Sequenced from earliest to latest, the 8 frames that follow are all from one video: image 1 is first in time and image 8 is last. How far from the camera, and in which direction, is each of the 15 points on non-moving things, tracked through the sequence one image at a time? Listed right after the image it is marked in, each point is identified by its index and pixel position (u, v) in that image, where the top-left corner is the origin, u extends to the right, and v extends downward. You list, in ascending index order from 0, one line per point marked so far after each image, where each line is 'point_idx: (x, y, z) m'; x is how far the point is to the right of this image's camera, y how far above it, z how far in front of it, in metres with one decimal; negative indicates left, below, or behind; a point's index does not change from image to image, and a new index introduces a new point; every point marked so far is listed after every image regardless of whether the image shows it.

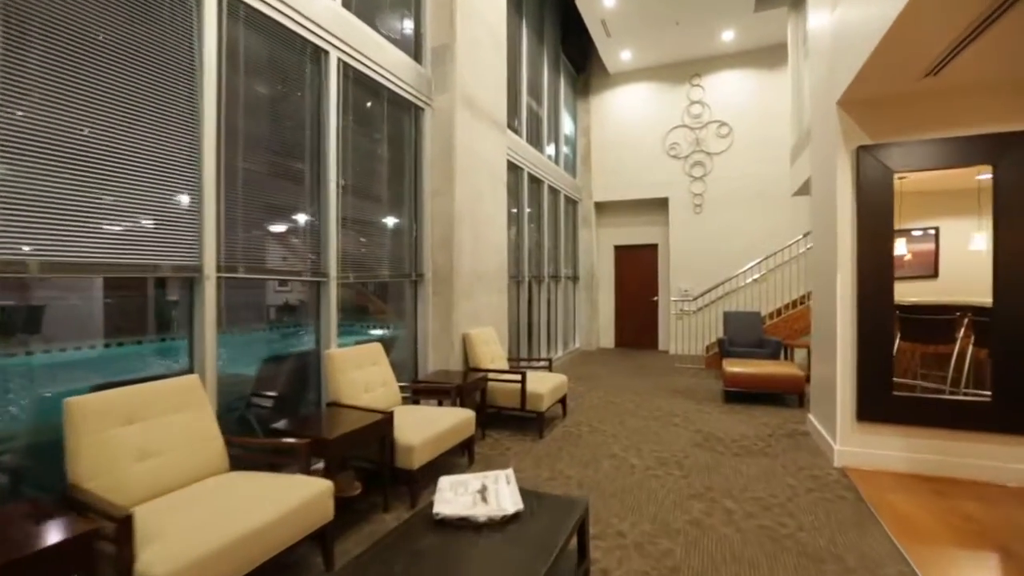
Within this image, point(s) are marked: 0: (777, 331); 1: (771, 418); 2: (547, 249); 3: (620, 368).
0: (+3.9, -0.7, +7.4) m
1: (+2.5, -1.3, +4.8) m
2: (+0.6, +0.6, +8.4) m
3: (+1.7, -1.3, +7.8) m
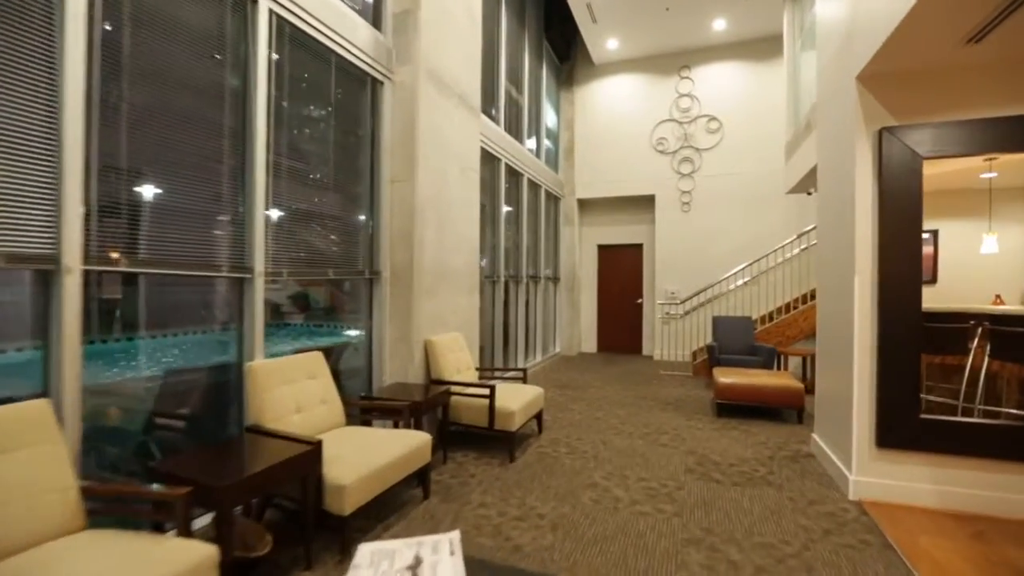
0: (+3.6, -0.7, +7.0) m
1: (+2.2, -1.3, +4.3) m
2: (+0.2, +0.6, +7.8) m
3: (+1.3, -1.3, +7.3) m
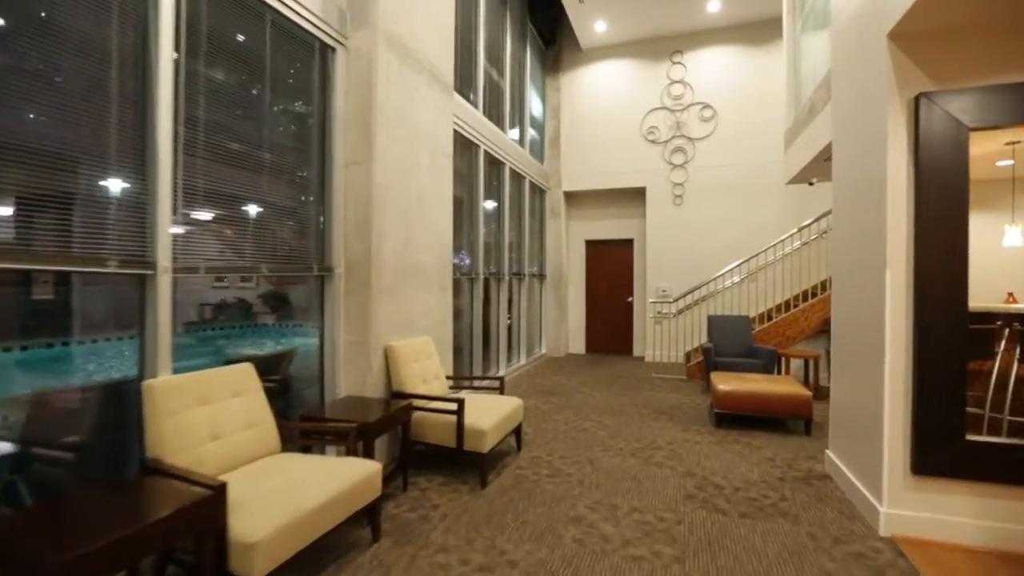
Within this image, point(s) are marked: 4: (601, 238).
0: (+3.3, -0.7, +6.5) m
1: (+2.0, -1.3, +3.8) m
2: (-0.1, +0.7, +7.3) m
3: (+1.1, -1.2, +6.8) m
4: (+1.6, +0.9, +9.1) m
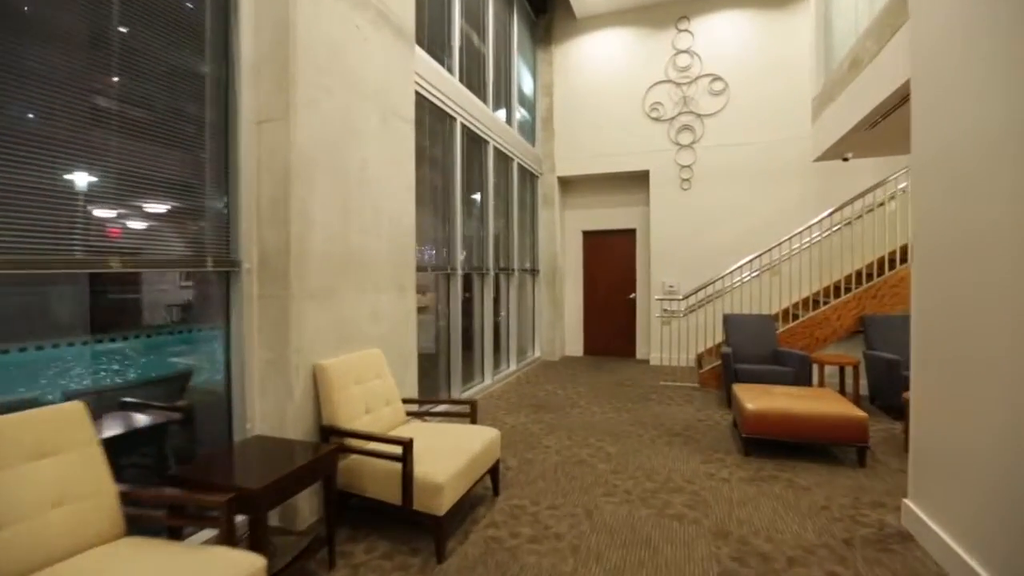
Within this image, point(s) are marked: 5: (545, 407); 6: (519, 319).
0: (+3.2, -0.6, +5.7) m
1: (+1.9, -1.2, +2.9) m
2: (-0.2, +0.7, +6.4) m
3: (+0.9, -1.2, +5.9) m
4: (+1.4, +1.0, +8.2) m
5: (+0.3, -1.2, +5.1) m
6: (+0.1, -0.5, +7.4) m
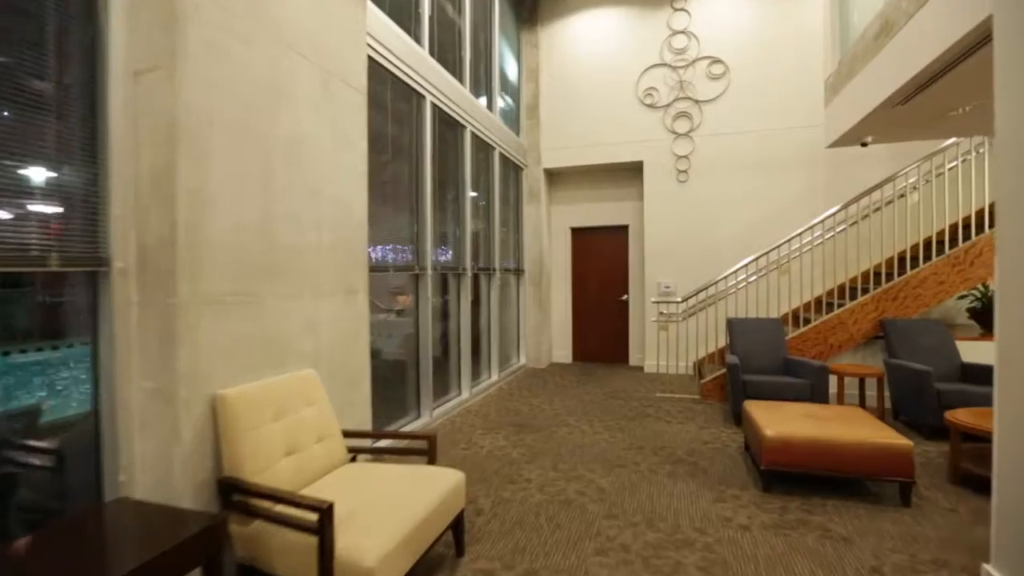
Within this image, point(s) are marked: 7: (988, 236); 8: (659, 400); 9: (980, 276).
0: (+3.0, -0.6, +5.1) m
1: (+1.7, -1.2, +2.3) m
2: (-0.5, +0.7, +5.8) m
3: (+0.7, -1.2, +5.3) m
4: (+1.2, +1.0, +7.6) m
5: (+0.1, -1.2, +4.5) m
6: (-0.1, -0.5, +6.7) m
7: (+4.5, +0.5, +4.7) m
8: (+1.6, -1.2, +5.4) m
9: (+4.4, +0.1, +4.7) m
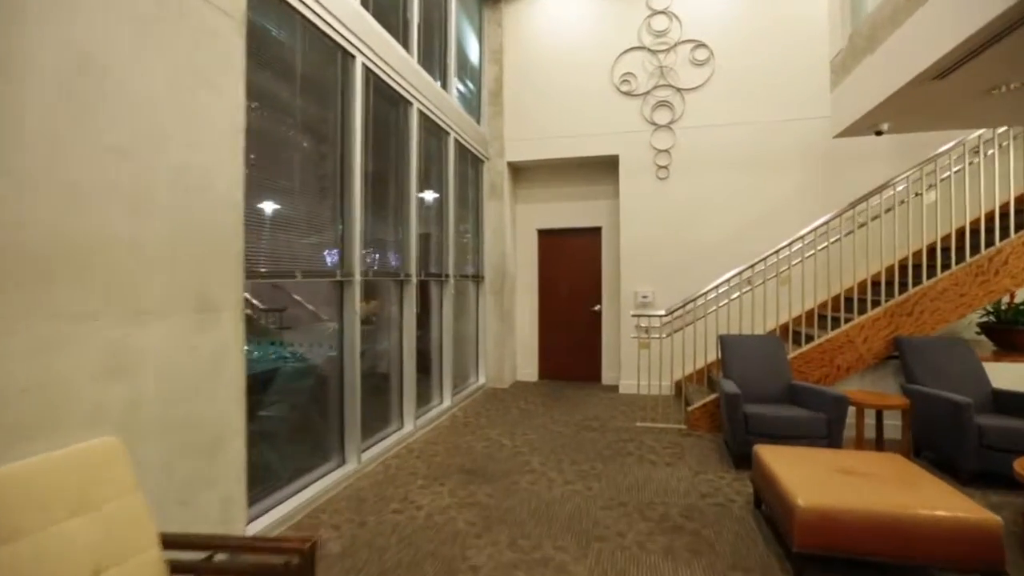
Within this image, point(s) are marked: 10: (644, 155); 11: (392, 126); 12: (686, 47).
0: (+2.6, -0.7, +4.4) m
1: (+1.5, -1.3, +1.5) m
2: (-0.9, +0.6, +4.8) m
3: (+0.3, -1.3, +4.4) m
4: (+0.6, +0.9, +6.8) m
5: (-0.2, -1.3, +3.6) m
6: (-0.6, -0.6, +5.8) m
7: (+4.1, +0.4, +4.1) m
8: (+1.2, -1.3, +4.5) m
9: (+4.1, 0.0, +4.1) m
10: (+1.6, +1.6, +6.1) m
11: (-1.1, +1.4, +4.4) m
12: (+2.1, +2.9, +6.0) m
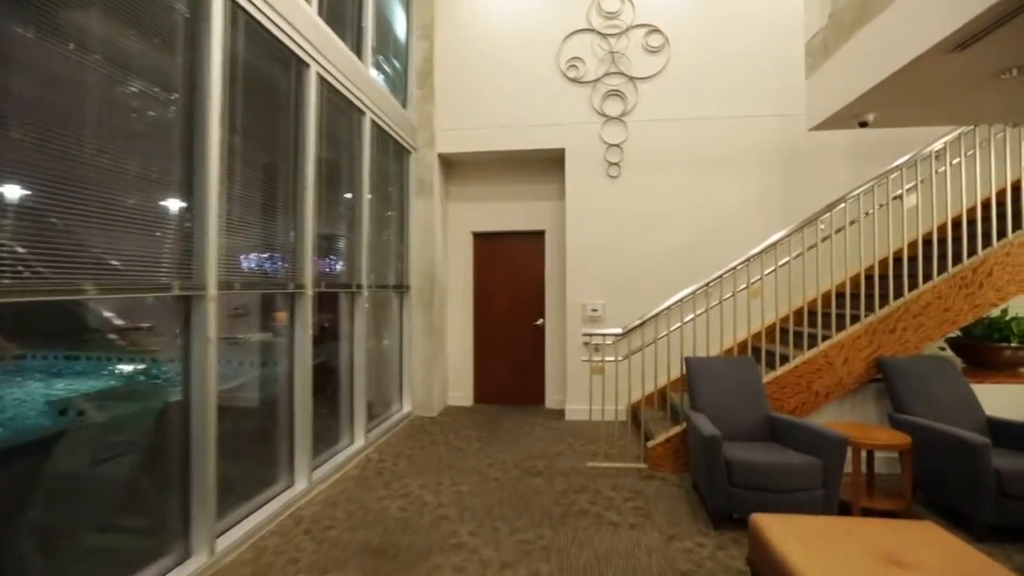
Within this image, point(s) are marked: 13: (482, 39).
0: (+2.0, -0.8, +3.8) m
1: (+1.3, -1.4, +0.8) m
2: (-1.5, +0.5, +3.8) m
3: (-0.2, -1.4, +3.5) m
4: (-0.2, +0.7, +6.0) m
5: (-0.6, -1.4, +2.6) m
6: (-1.3, -0.7, +4.8) m
7: (+3.6, +0.3, +3.7) m
8: (+0.6, -1.4, +3.8) m
9: (+3.6, -0.1, +3.7) m
10: (+0.9, +1.5, +5.4) m
11: (-1.6, +1.3, +3.4) m
12: (+1.4, +2.8, +5.4) m
13: (-0.3, +2.8, +5.7) m
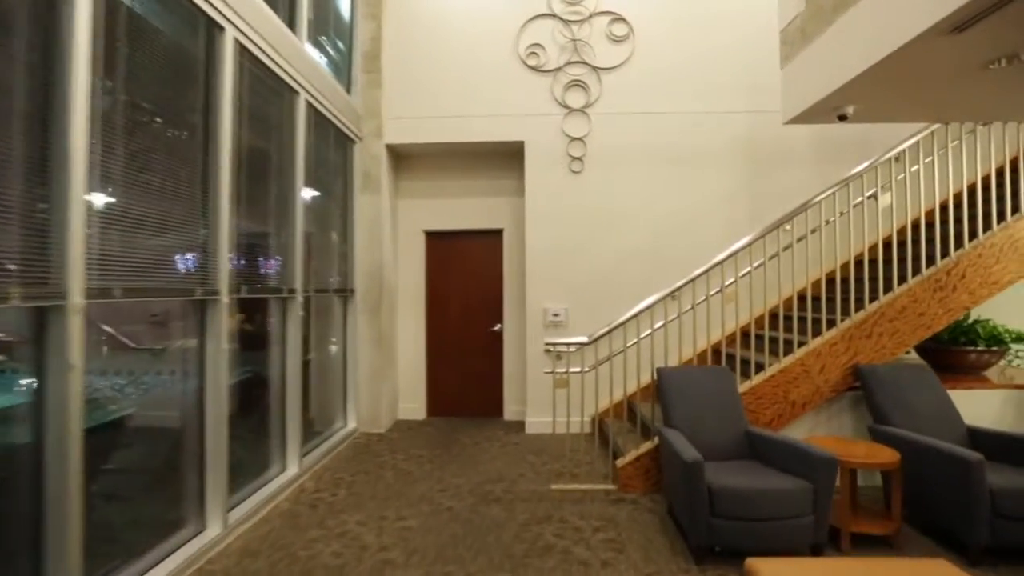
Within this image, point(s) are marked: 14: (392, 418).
0: (+1.7, -0.9, +3.5) m
1: (+1.3, -1.4, +0.5) m
2: (-1.8, +0.4, +3.3) m
3: (-0.5, -1.4, +3.1) m
4: (-0.7, +0.7, +5.5) m
5: (-0.8, -1.4, +2.2) m
6: (-1.7, -0.7, +4.3) m
7: (+3.3, +0.3, +3.6) m
8: (+0.3, -1.4, +3.4) m
9: (+3.2, -0.1, +3.6) m
10: (+0.4, +1.5, +5.1) m
11: (-1.8, +1.3, +2.8) m
12: (+0.9, +2.7, +5.1) m
13: (-0.8, +2.8, +5.2) m
14: (-1.3, -1.4, +5.3) m
